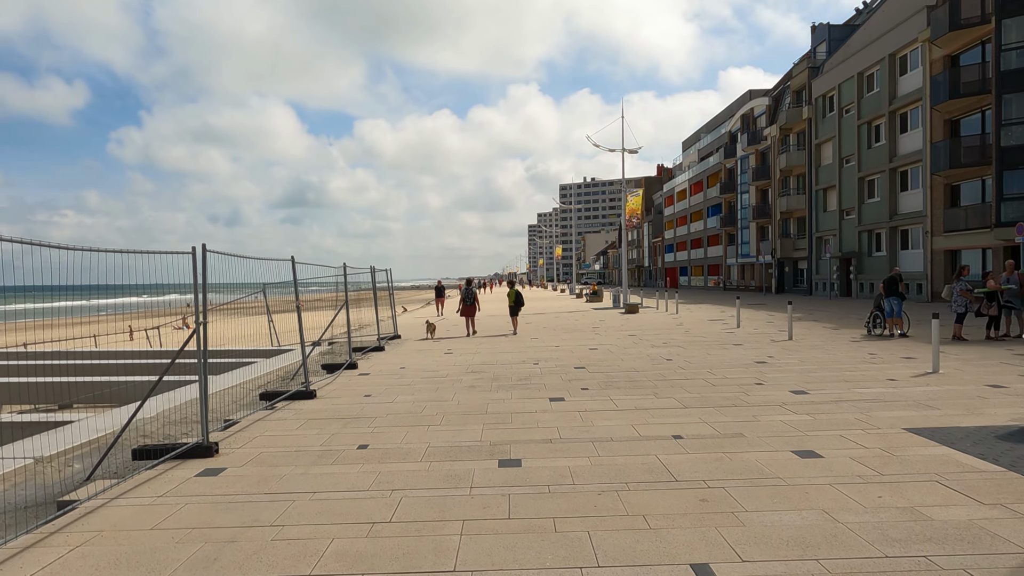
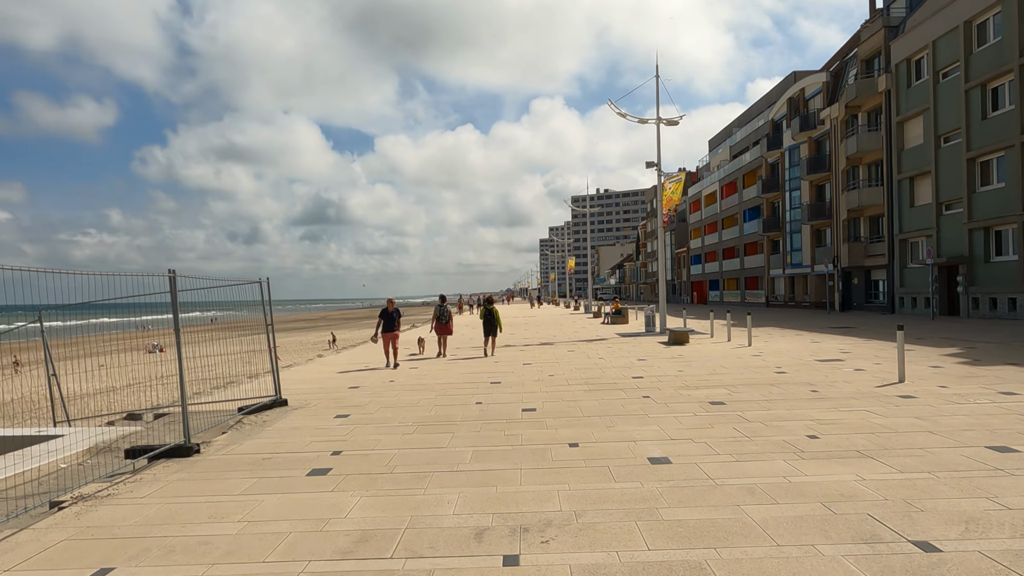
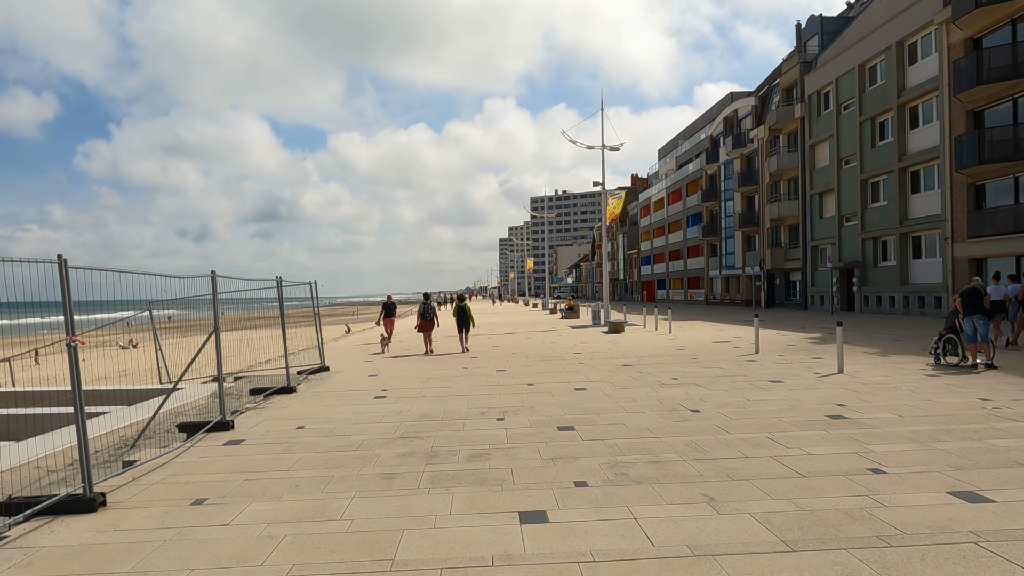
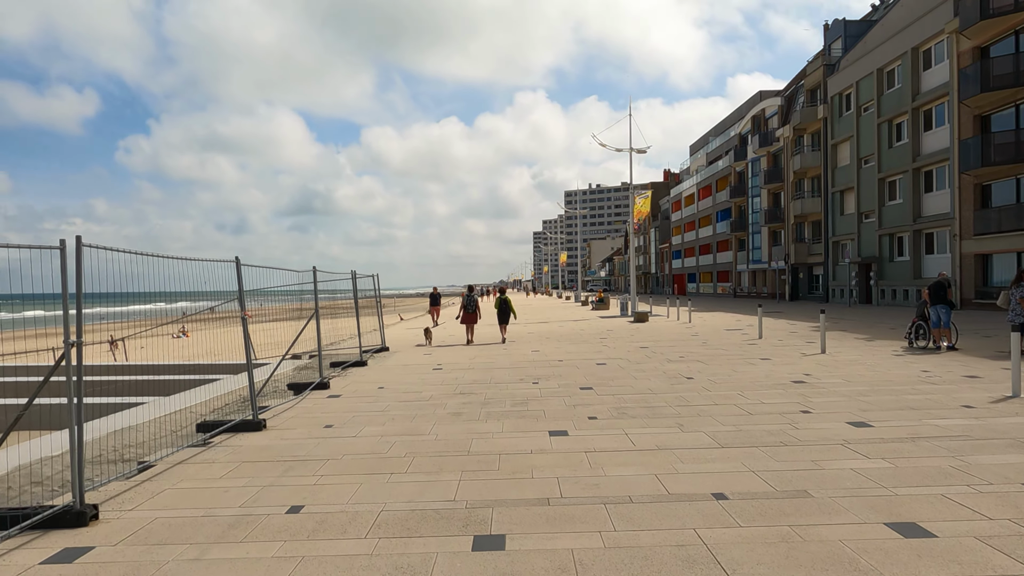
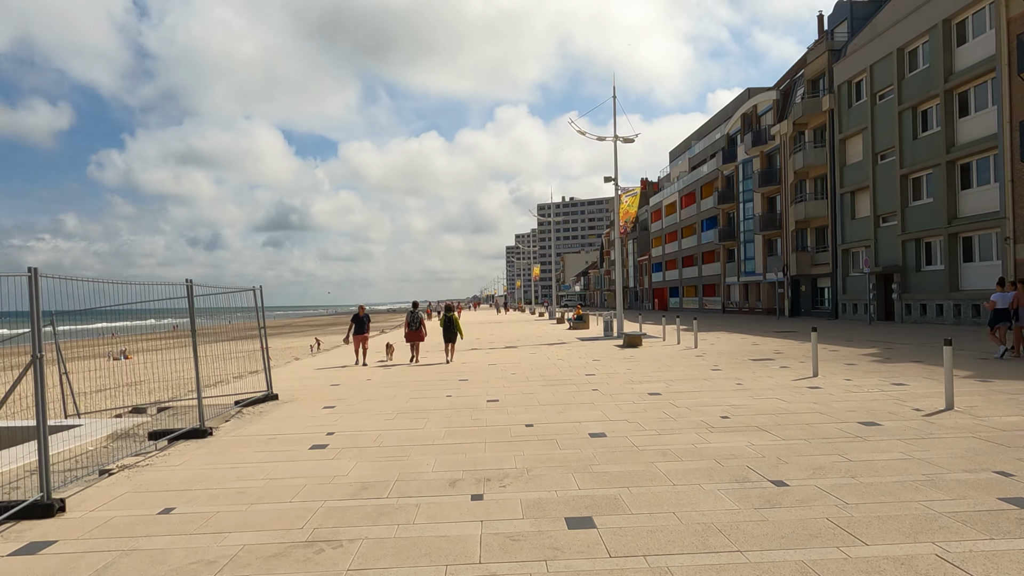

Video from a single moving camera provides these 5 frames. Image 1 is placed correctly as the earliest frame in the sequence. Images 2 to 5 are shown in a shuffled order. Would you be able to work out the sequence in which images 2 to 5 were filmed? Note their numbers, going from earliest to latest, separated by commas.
4, 3, 5, 2
